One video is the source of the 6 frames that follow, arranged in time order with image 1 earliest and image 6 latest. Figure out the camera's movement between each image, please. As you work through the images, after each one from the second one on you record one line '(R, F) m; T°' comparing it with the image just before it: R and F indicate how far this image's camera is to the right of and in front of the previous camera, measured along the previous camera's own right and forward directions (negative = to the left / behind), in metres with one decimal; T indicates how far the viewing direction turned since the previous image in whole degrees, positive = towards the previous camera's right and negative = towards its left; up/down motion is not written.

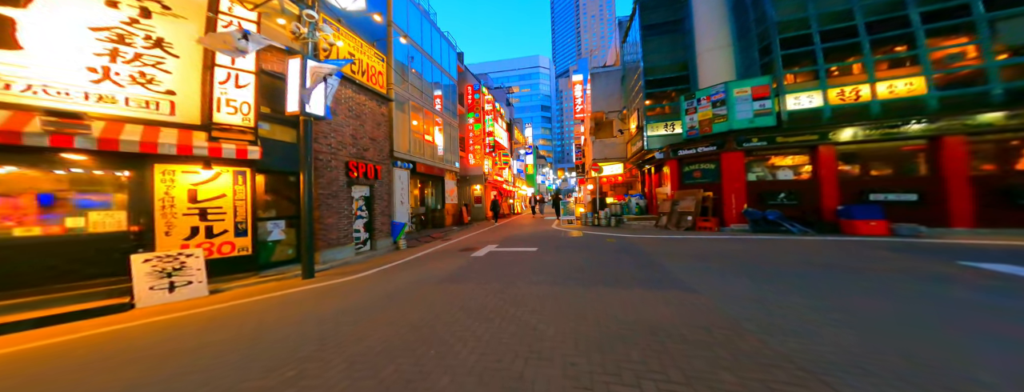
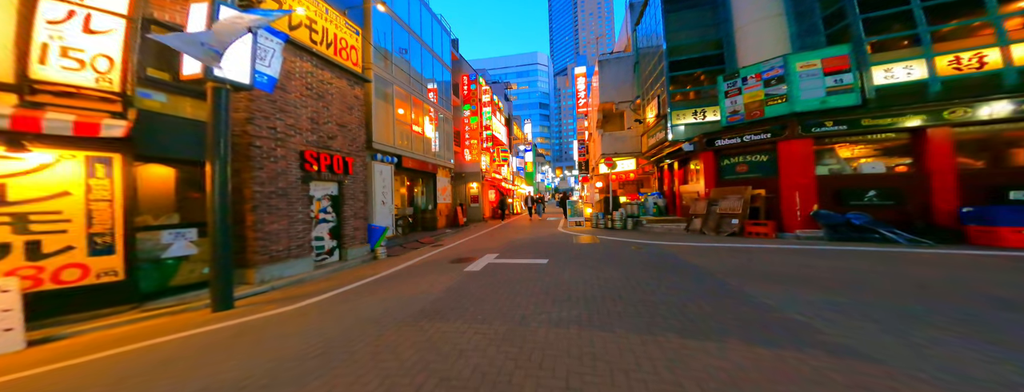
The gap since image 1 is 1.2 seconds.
(-0.2, +2.2) m; +1°
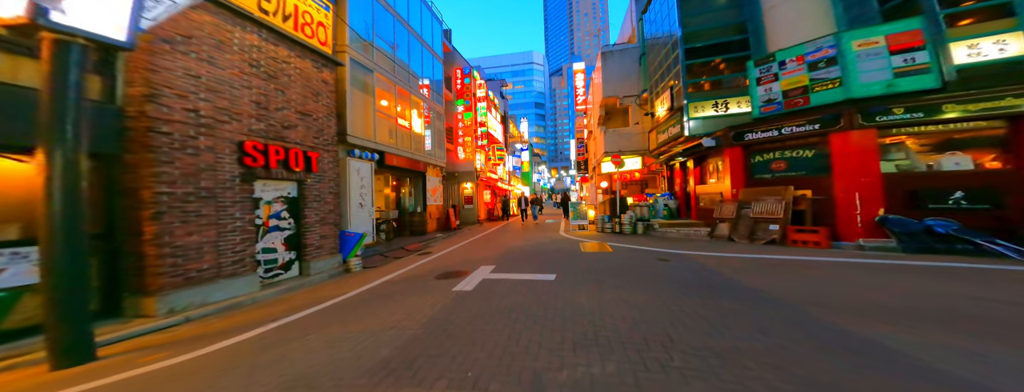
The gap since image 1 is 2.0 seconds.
(-0.1, +1.5) m; +1°
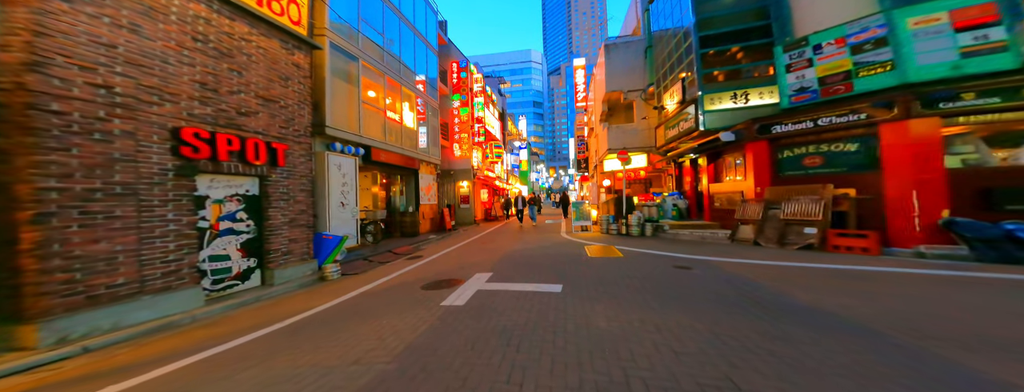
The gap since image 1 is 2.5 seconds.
(-0.1, +1.0) m; +1°
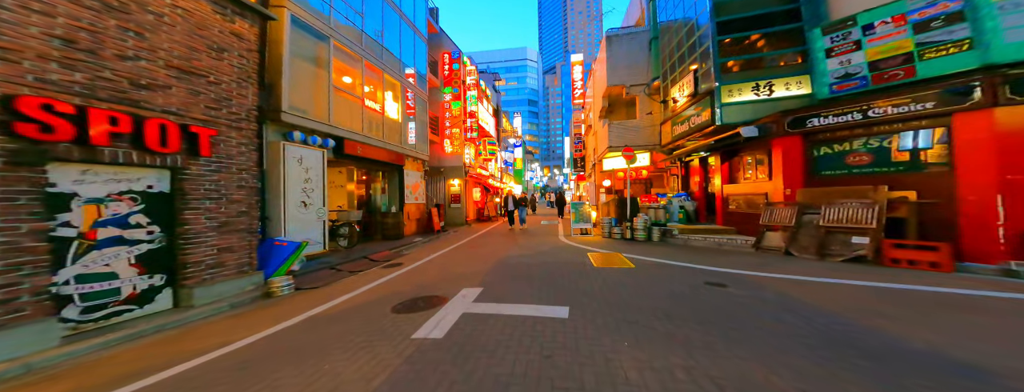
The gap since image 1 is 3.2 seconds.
(0.0, +1.2) m; +1°
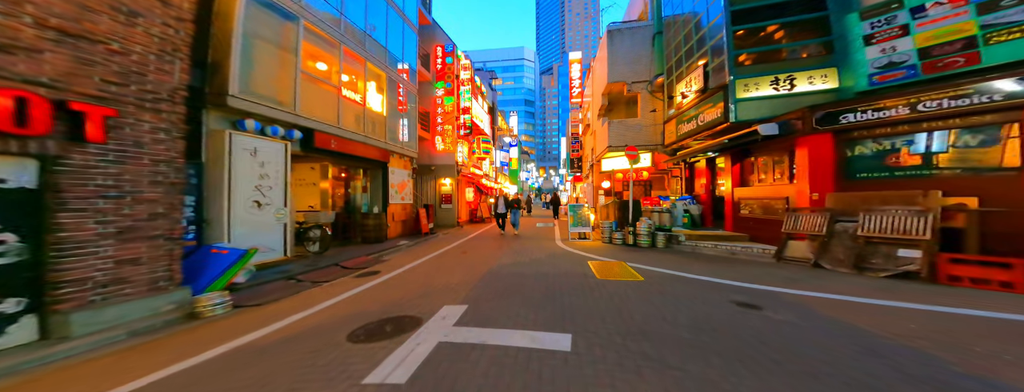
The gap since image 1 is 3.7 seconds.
(+0.1, +0.9) m; +1°
